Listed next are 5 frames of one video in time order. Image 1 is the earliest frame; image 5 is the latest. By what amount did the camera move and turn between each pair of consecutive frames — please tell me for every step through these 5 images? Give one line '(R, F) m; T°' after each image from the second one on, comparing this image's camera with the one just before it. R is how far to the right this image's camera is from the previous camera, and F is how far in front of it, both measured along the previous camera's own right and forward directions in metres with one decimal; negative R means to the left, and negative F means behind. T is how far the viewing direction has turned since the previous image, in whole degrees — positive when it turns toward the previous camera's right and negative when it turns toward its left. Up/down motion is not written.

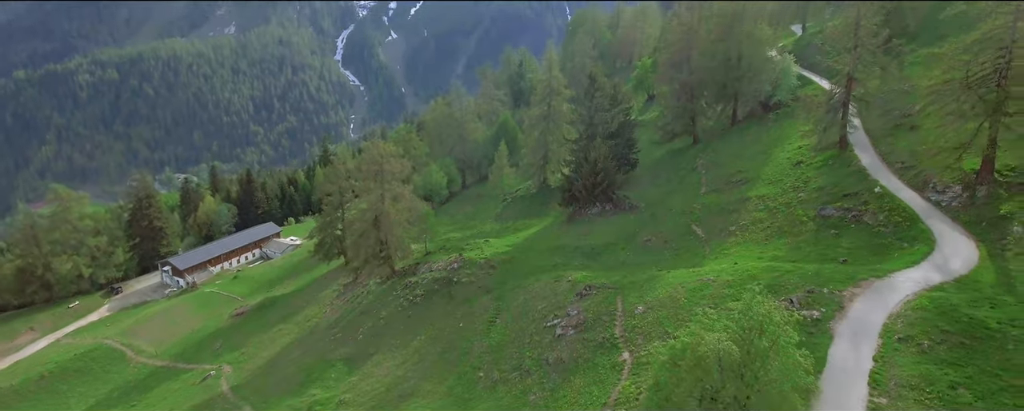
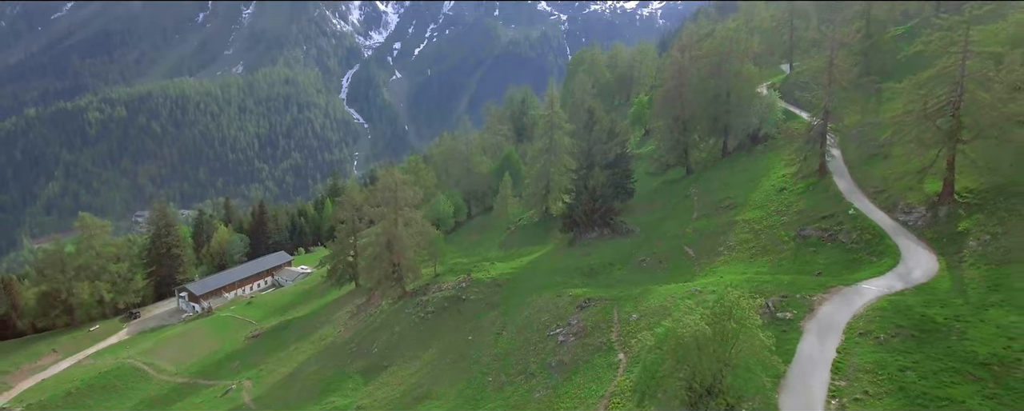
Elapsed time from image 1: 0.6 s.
(-0.3, -3.9) m; 0°
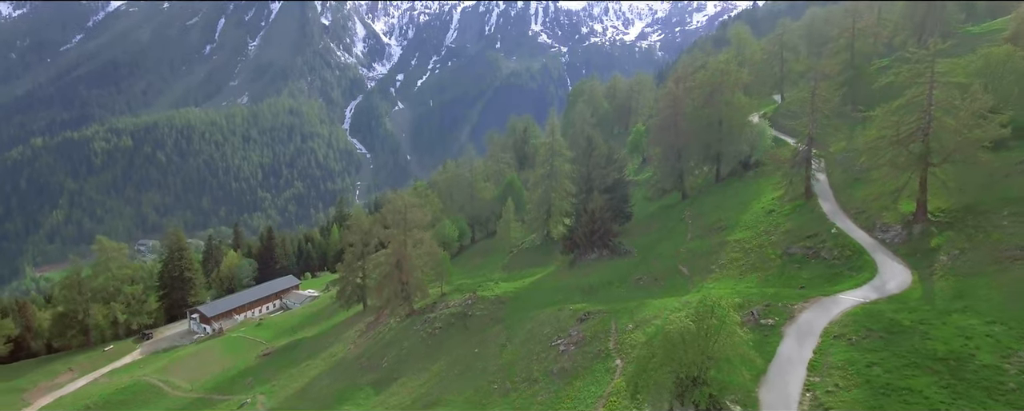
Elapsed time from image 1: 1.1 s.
(-0.2, -3.2) m; 0°
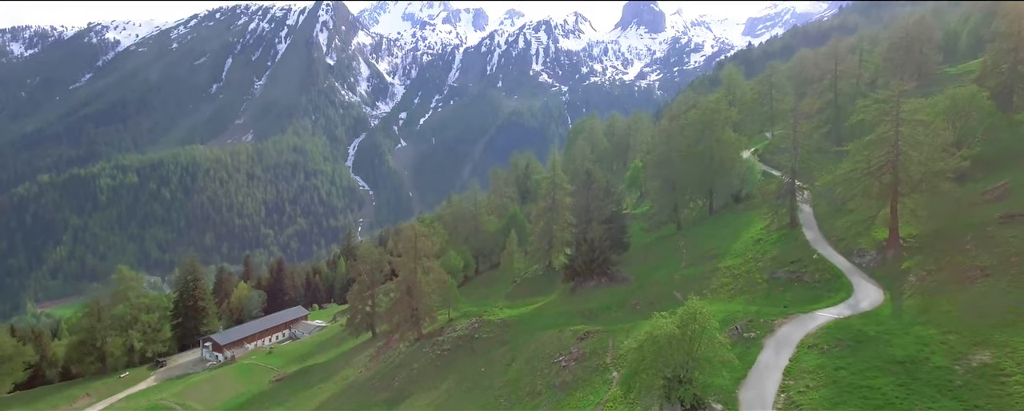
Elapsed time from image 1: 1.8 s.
(-0.3, -4.0) m; 0°
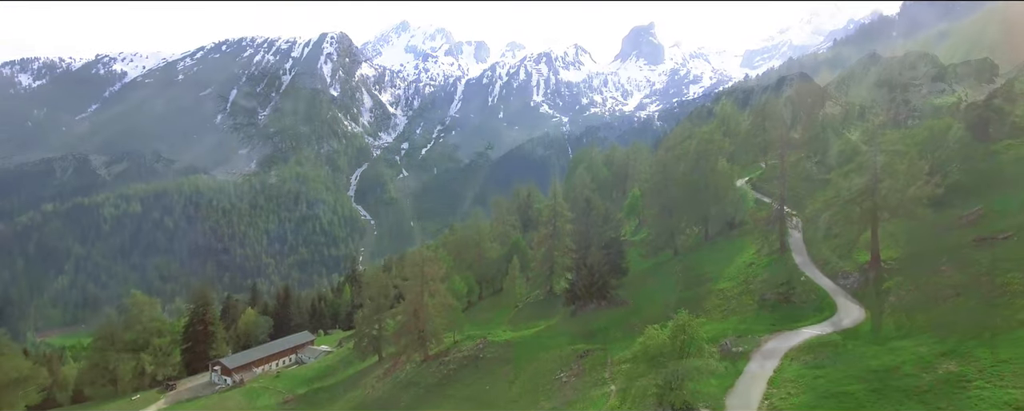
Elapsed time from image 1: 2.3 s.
(-0.3, -3.3) m; 0°
